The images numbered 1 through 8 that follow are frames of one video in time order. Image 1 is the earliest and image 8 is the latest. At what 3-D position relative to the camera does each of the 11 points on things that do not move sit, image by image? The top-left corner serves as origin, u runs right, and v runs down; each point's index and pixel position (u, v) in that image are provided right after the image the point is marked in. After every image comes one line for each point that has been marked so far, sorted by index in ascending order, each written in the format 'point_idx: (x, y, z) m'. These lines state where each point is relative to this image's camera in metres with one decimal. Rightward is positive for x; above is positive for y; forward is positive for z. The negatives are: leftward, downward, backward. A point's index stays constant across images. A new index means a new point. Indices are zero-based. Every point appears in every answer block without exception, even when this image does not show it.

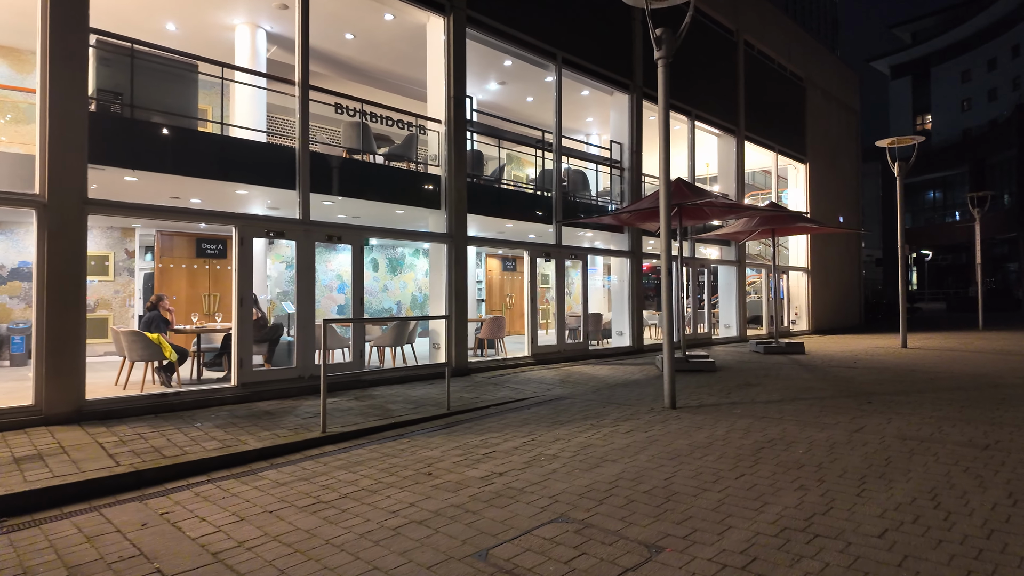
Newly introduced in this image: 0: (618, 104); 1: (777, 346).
0: (+2.3, +4.0, +13.0) m
1: (+5.6, -1.2, +12.5) m
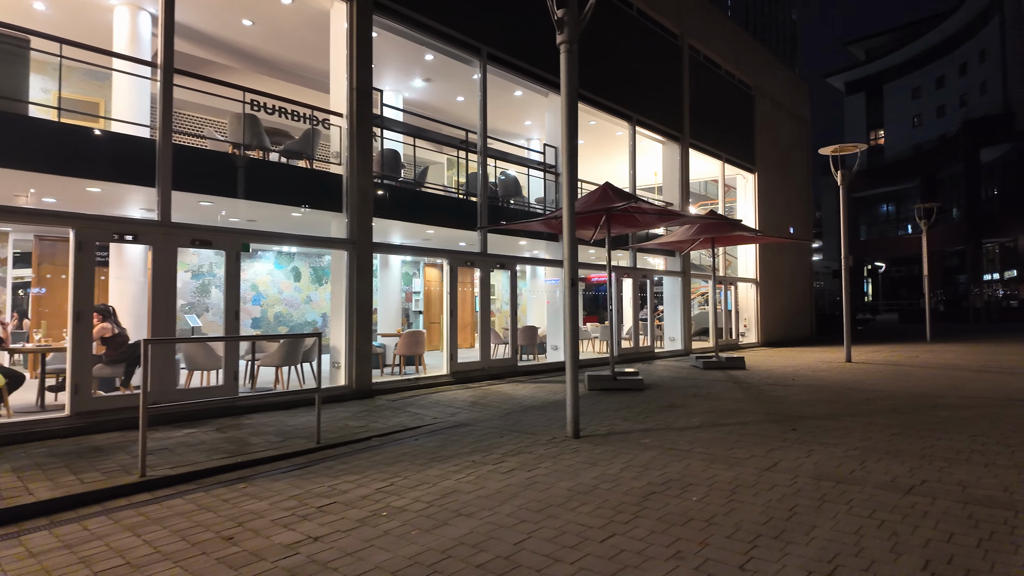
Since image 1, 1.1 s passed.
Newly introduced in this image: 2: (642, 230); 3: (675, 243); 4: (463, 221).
0: (+0.9, +3.8, +12.3) m
1: (+4.1, -1.5, +11.9) m
2: (+2.4, +1.1, +10.8) m
3: (+3.7, +1.0, +13.2) m
4: (-0.9, +1.2, +10.7) m
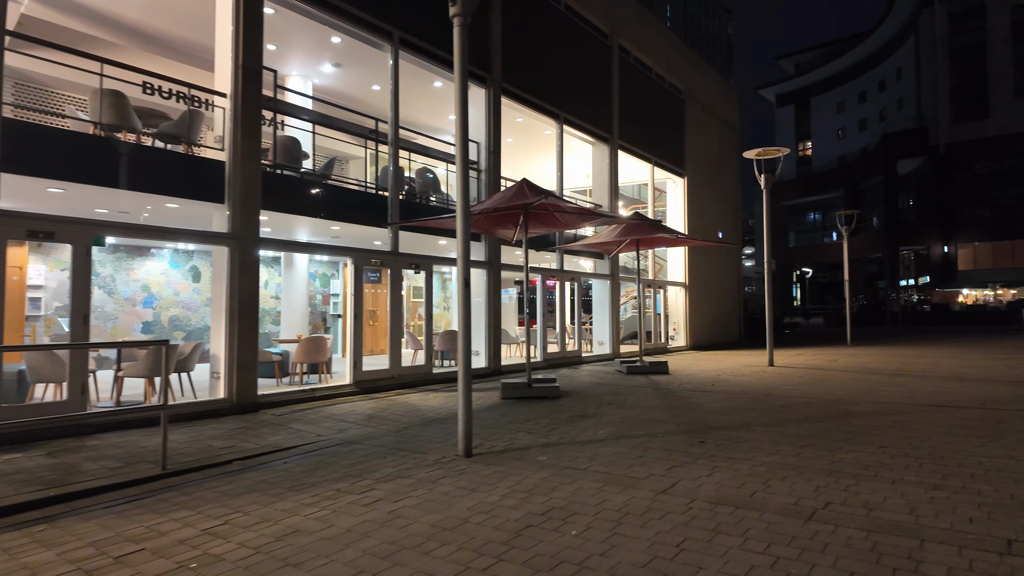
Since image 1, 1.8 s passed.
0: (-0.7, +3.8, +11.8) m
1: (+2.5, -1.5, +11.5) m
2: (+0.9, +1.0, +10.3) m
3: (+2.0, +1.0, +12.9) m
4: (-2.4, +1.2, +9.9) m
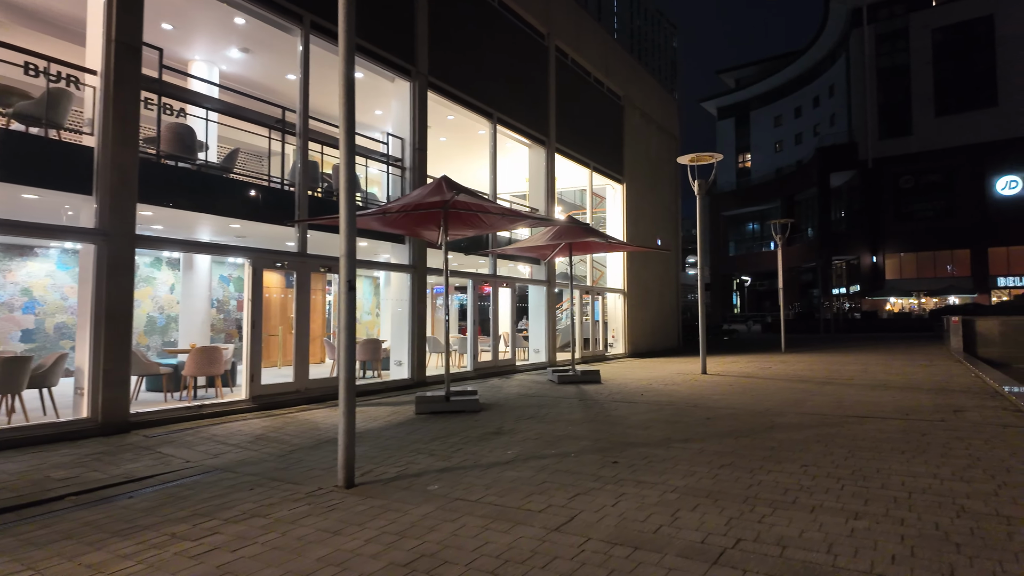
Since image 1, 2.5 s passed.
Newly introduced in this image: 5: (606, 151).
0: (-2.1, +3.6, +11.1) m
1: (+1.1, -1.6, +11.1) m
2: (-0.4, +0.9, +9.7) m
3: (+0.5, +0.9, +12.4) m
4: (-3.6, +1.1, +9.1) m
5: (+2.9, +4.2, +18.1) m
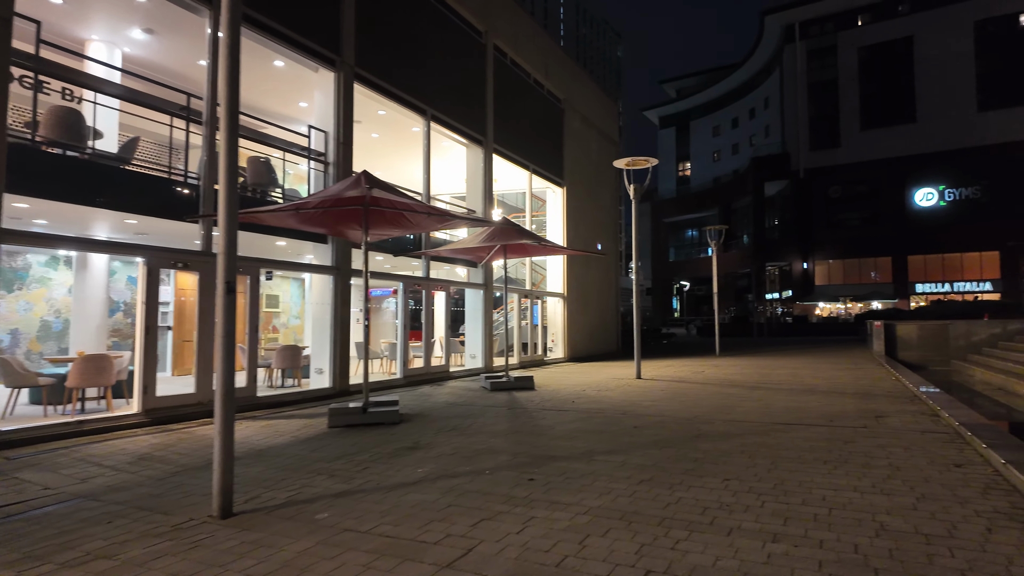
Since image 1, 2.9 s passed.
0: (-3.3, +3.6, +10.5) m
1: (-0.1, -1.7, +10.7) m
2: (-1.5, +0.9, +9.3) m
3: (-0.9, +0.8, +12.0) m
4: (-4.6, +1.1, +8.3) m
5: (+1.0, +4.1, +17.9) m
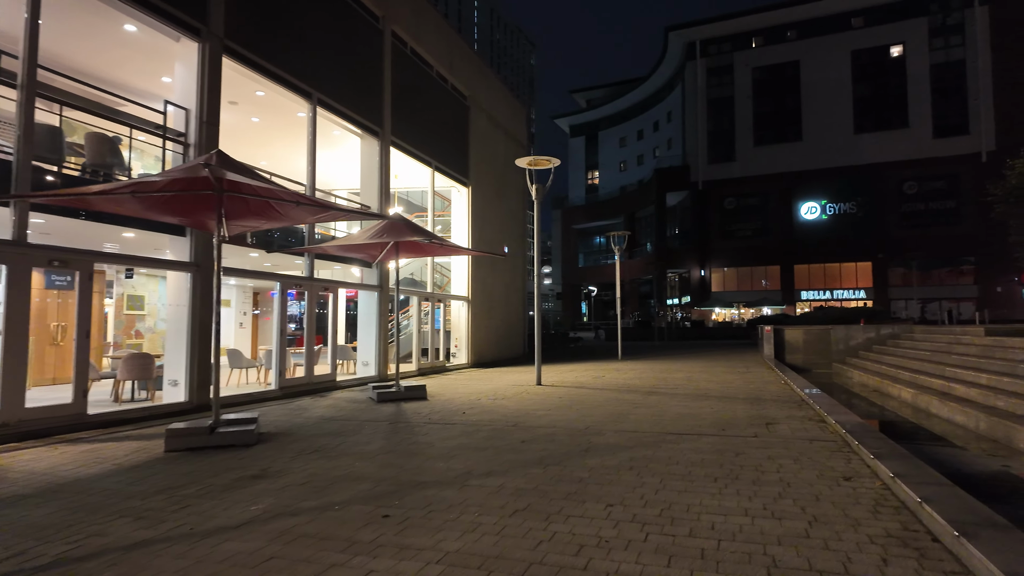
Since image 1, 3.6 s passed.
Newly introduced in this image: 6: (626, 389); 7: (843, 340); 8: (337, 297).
0: (-5.1, +3.6, +9.2) m
1: (-2.0, -1.7, +9.9) m
2: (-3.1, +0.9, +8.3) m
3: (-2.9, +0.8, +11.0) m
4: (-6.1, +1.1, +6.9) m
5: (-1.8, +4.0, +17.2) m
6: (+2.2, -1.9, +11.3) m
7: (+10.4, -1.6, +18.7) m
8: (-3.7, -0.2, +12.6) m
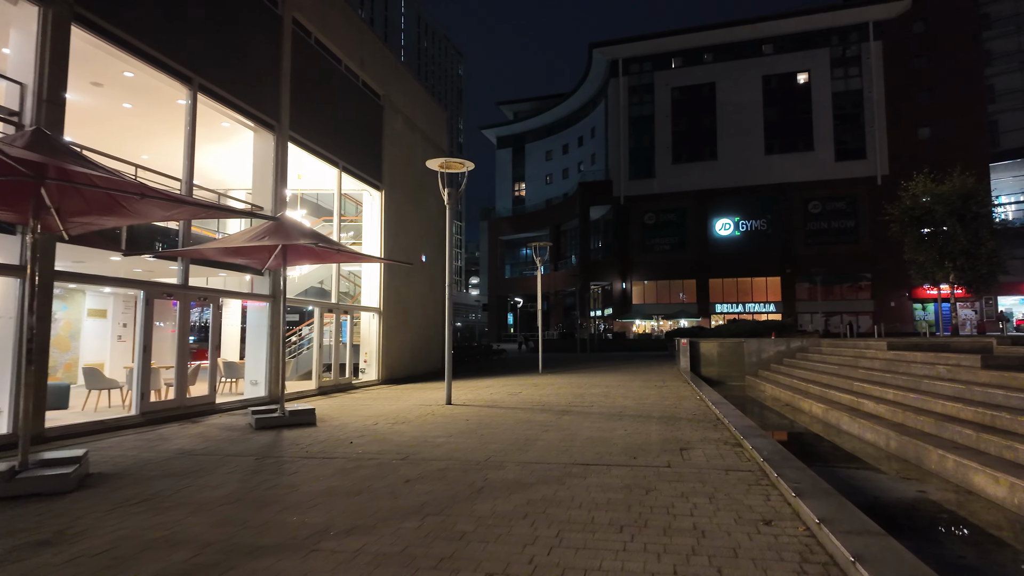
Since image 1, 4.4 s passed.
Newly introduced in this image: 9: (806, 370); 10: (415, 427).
0: (-6.4, +3.5, +7.8) m
1: (-3.5, -1.9, +8.7) m
2: (-4.4, +0.8, +7.0) m
3: (-4.5, +0.6, +9.8) m
4: (-7.1, +1.1, +5.3) m
5: (-4.1, +3.7, +16.0) m
6: (+0.5, -2.1, +10.6) m
7: (+7.8, -2.1, +19.0) m
8: (-5.5, -0.4, +11.3) m
9: (+7.7, -2.2, +15.6) m
10: (-1.4, -2.0, +8.3) m
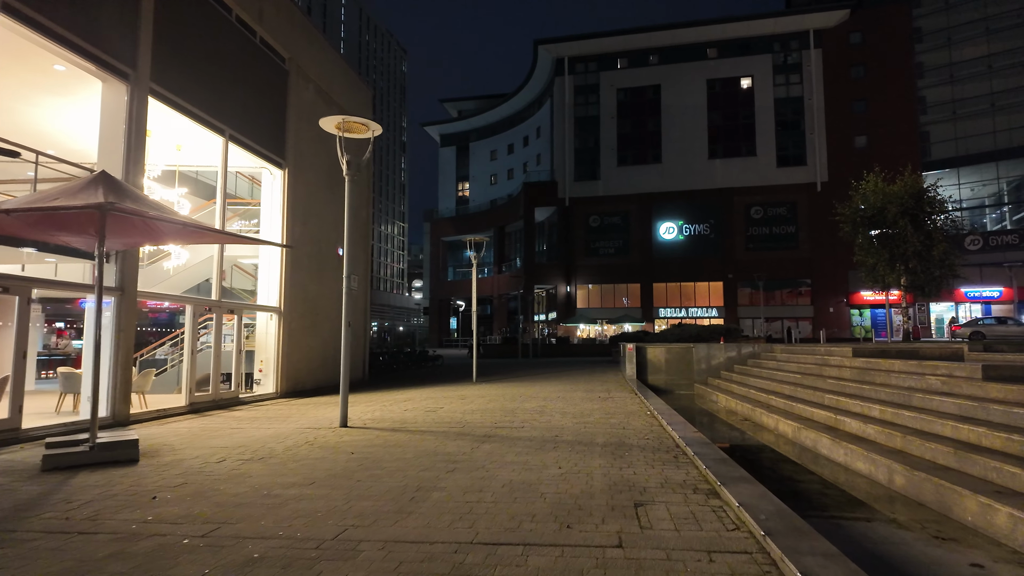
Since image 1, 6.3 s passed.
0: (-7.3, +3.7, +5.1) m
1: (-4.6, -1.7, +6.2) m
2: (-5.3, +1.0, +4.5) m
3: (-5.6, +0.8, +7.2) m
4: (-7.9, +1.3, +2.5) m
5: (-5.8, +3.8, +13.5) m
6: (-0.8, -2.0, +8.5) m
7: (+5.7, -2.1, +17.5) m
8: (-6.8, -0.2, +8.6) m
9: (+6.0, -2.2, +14.1) m
10: (-2.4, -1.8, +6.0) m
